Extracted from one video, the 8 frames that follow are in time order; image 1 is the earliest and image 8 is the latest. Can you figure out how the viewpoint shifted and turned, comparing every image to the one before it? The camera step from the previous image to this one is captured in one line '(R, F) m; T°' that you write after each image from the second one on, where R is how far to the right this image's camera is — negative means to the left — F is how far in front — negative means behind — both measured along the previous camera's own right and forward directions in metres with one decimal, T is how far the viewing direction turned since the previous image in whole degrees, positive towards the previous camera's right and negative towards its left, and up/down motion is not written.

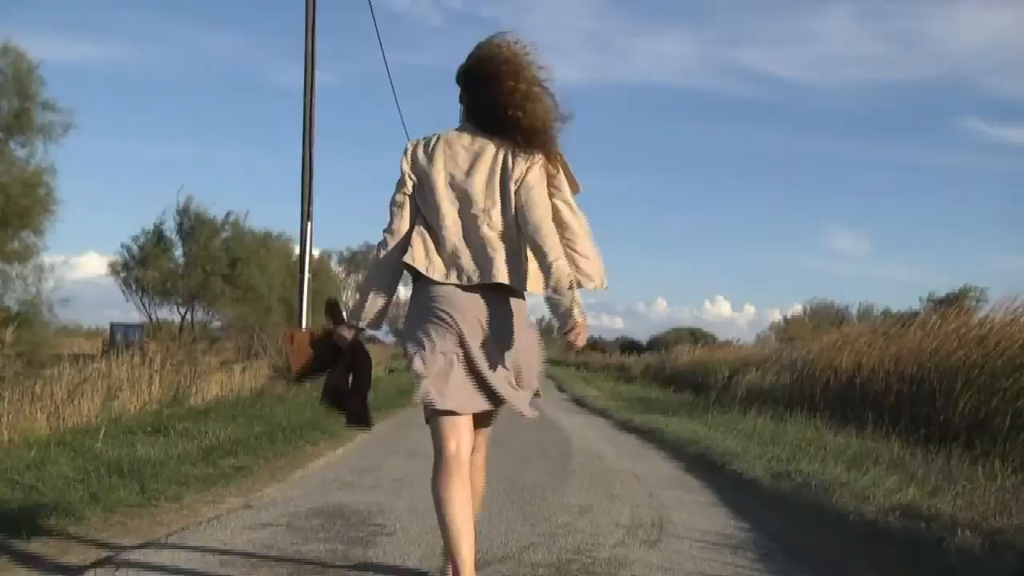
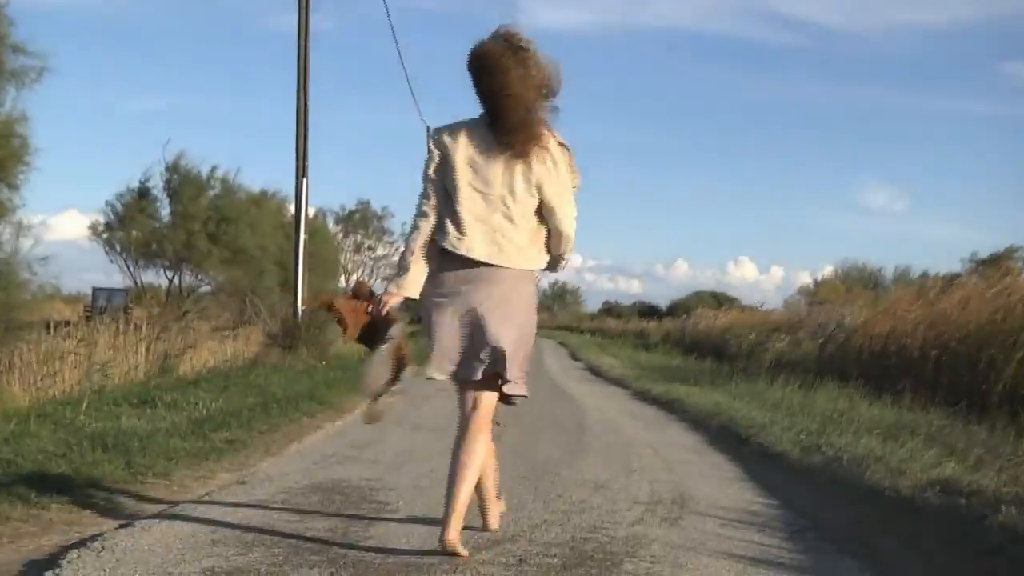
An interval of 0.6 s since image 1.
(+0.3, +0.6) m; -2°
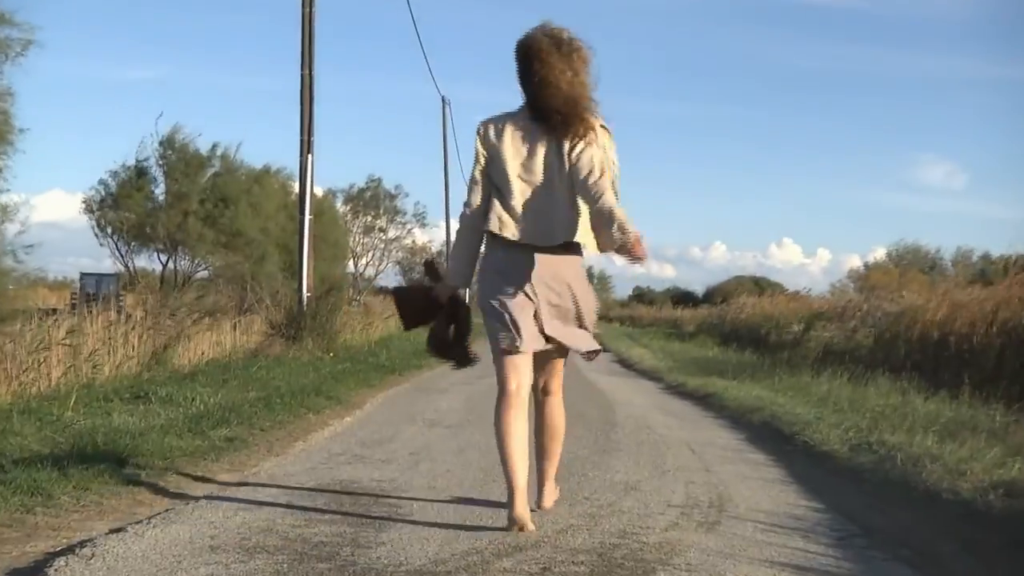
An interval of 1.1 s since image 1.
(+0.1, +0.7) m; -1°
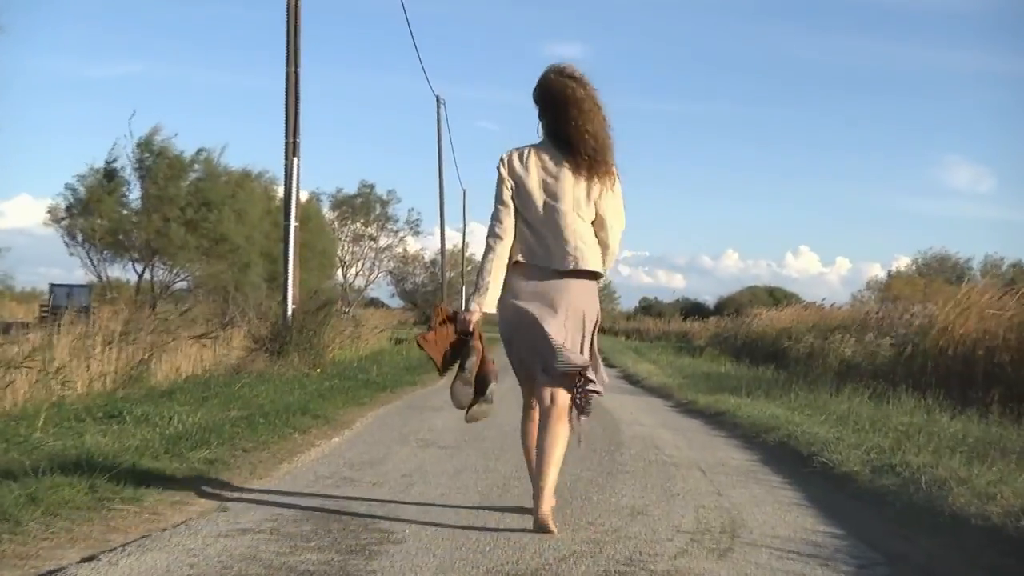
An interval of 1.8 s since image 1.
(0.0, +0.5) m; 0°
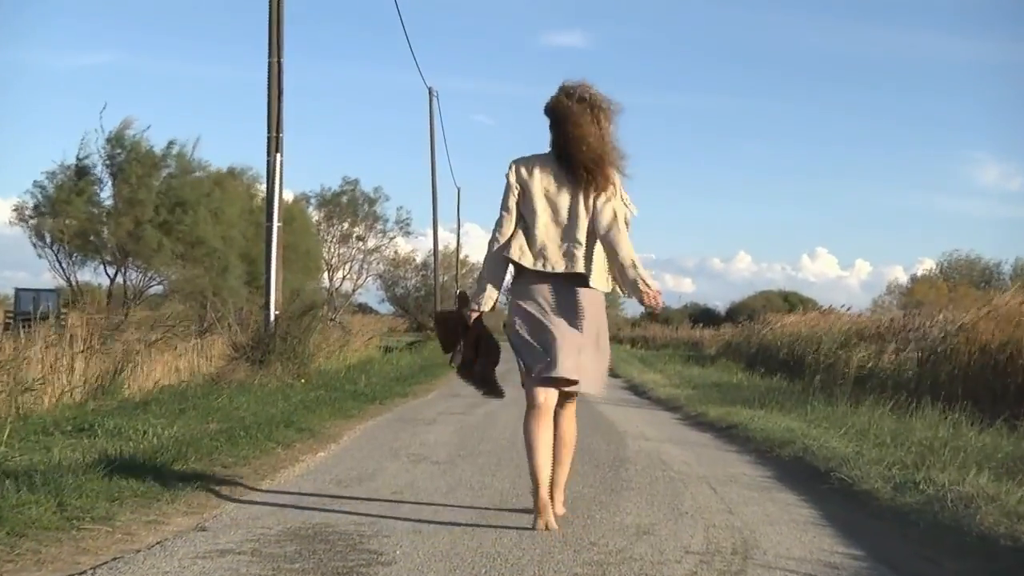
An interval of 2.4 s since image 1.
(0.0, +0.5) m; 0°
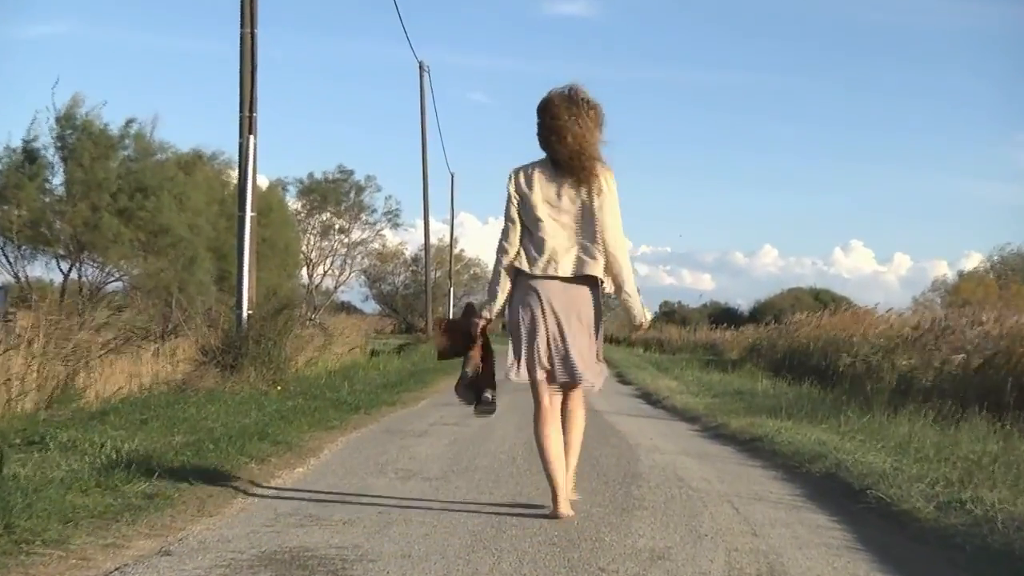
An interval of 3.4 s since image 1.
(0.0, +0.7) m; 0°
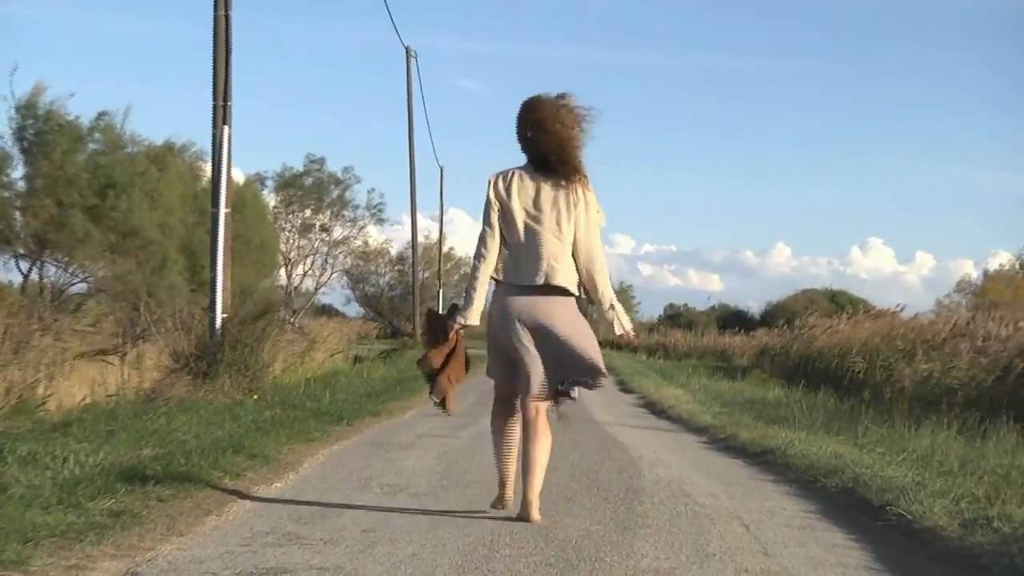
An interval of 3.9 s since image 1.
(0.0, +0.4) m; 0°
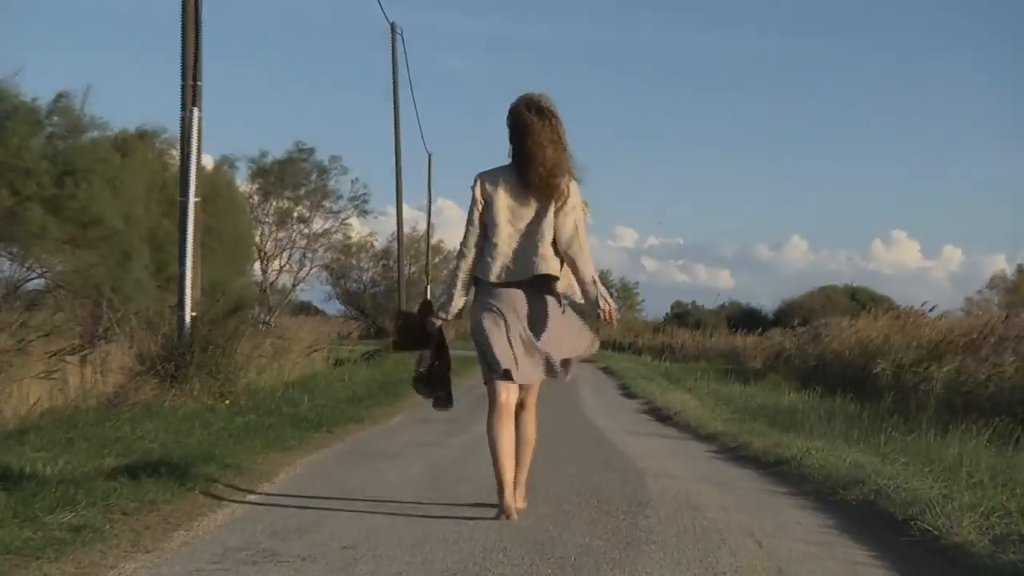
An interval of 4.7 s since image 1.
(0.0, +0.5) m; 0°
